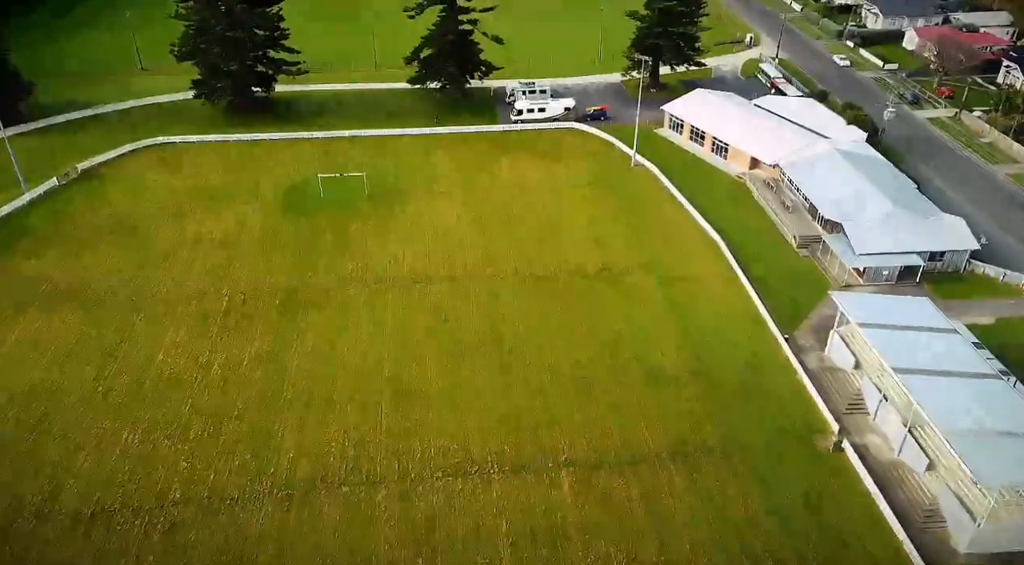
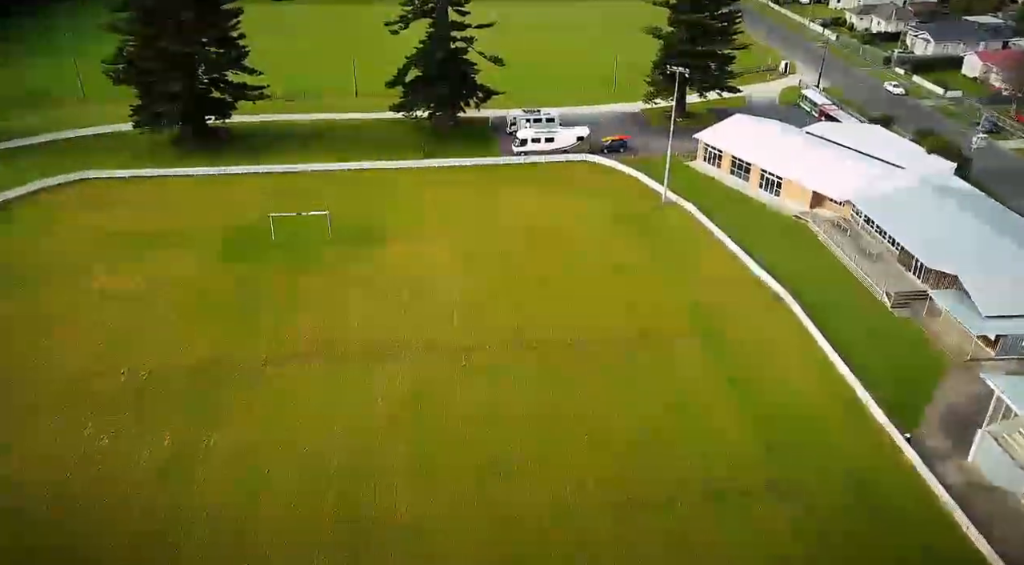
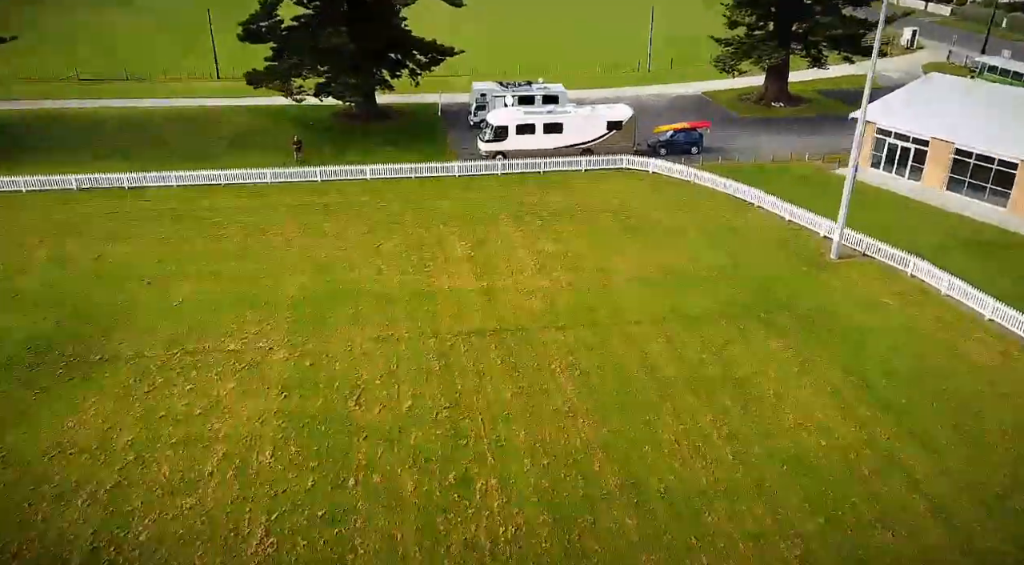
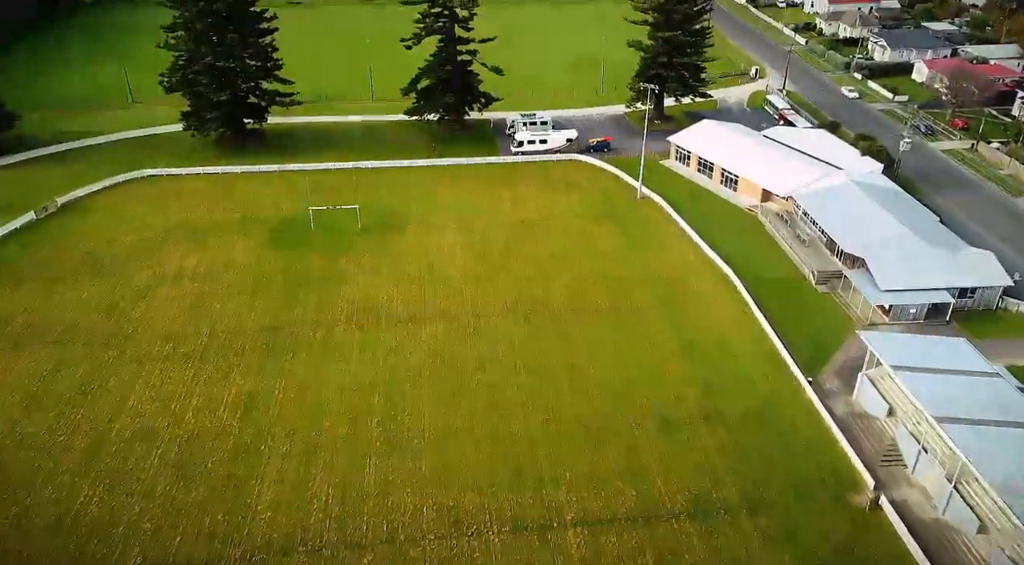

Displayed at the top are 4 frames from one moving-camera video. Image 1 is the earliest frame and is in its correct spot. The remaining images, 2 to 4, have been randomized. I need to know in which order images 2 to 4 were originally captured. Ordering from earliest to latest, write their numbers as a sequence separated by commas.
4, 2, 3
